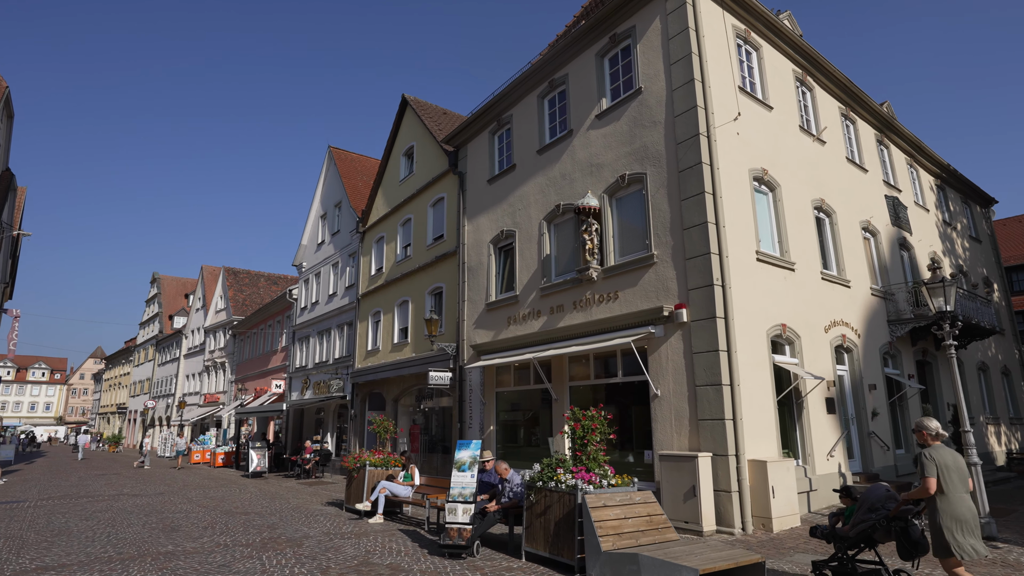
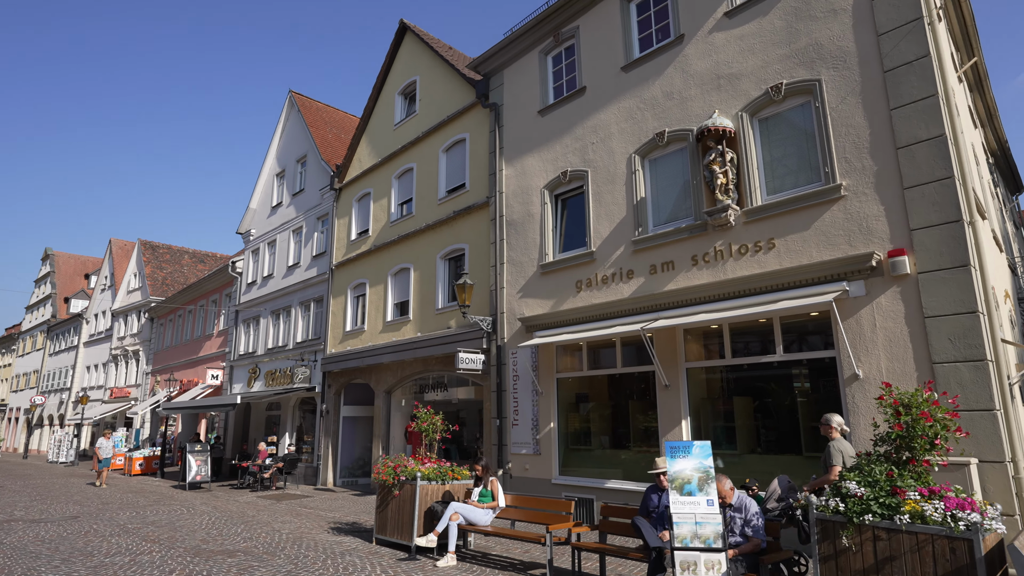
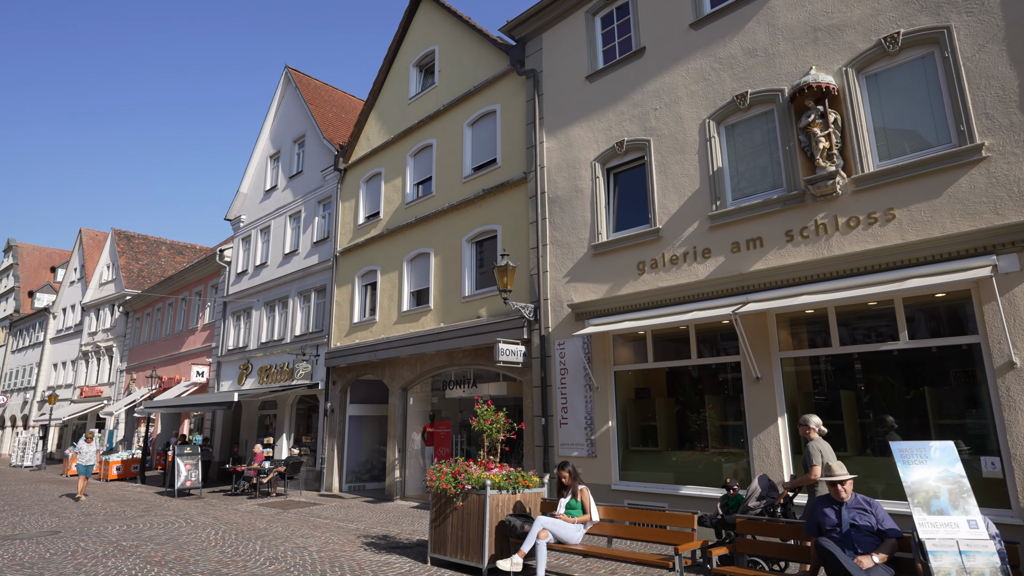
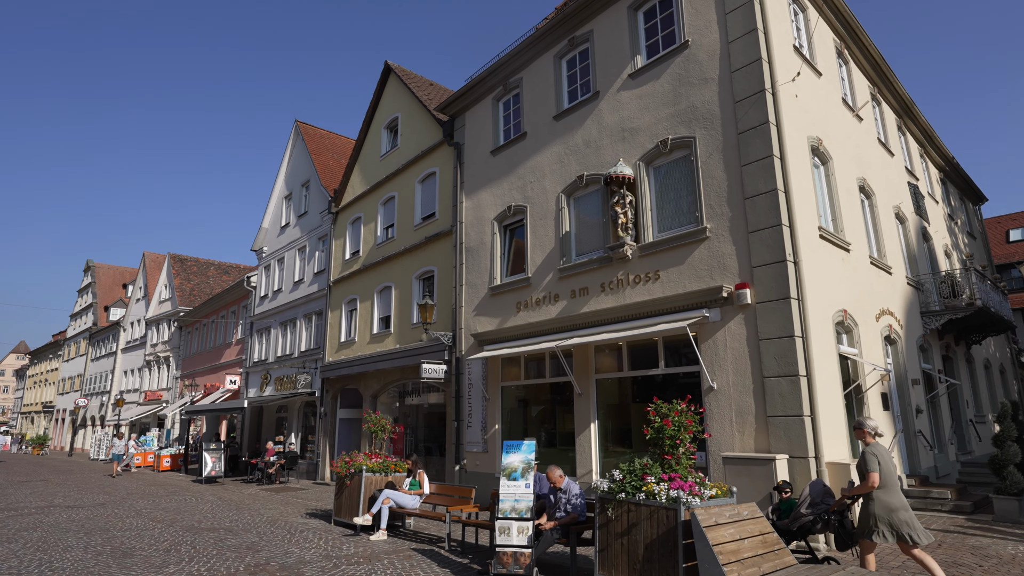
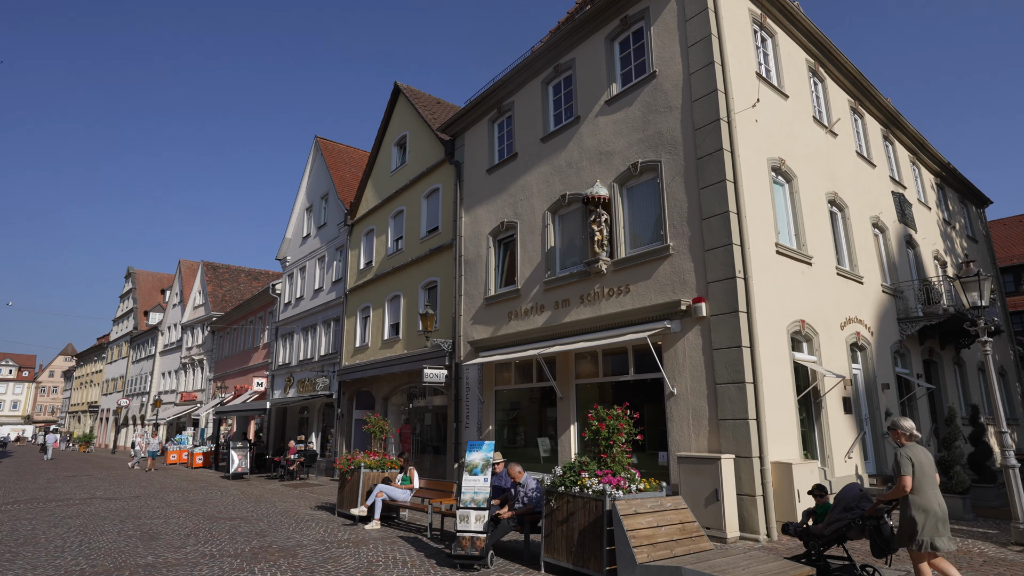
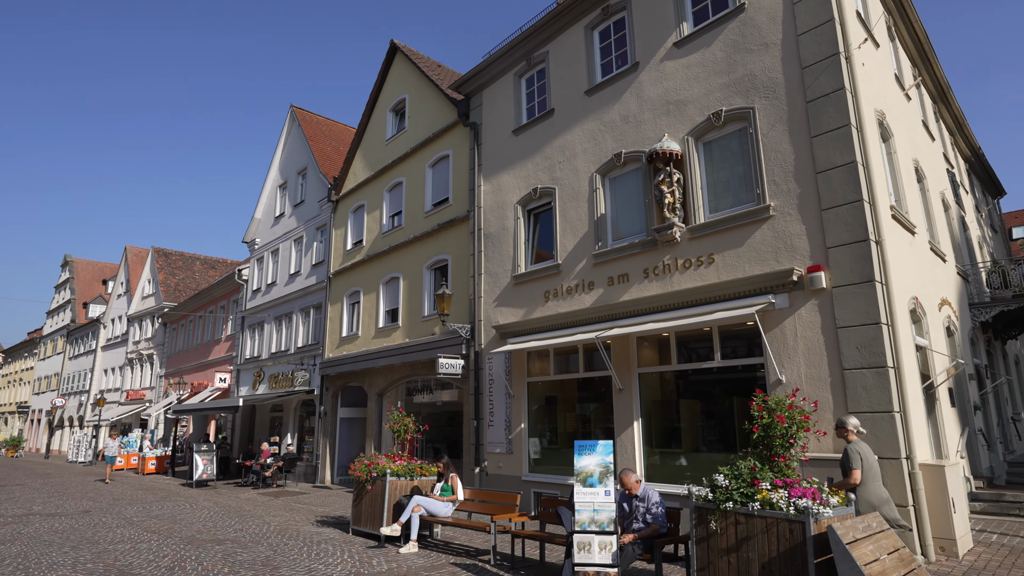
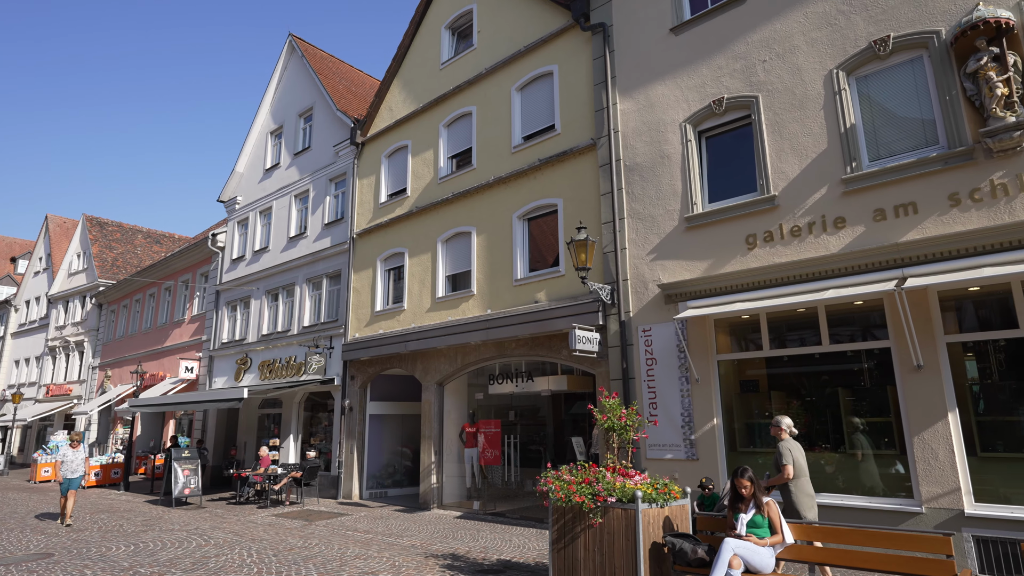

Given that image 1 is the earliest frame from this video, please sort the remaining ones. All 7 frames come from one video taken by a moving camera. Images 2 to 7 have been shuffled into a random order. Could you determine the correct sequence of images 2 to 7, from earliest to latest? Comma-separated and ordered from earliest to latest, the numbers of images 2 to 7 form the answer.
5, 4, 6, 2, 3, 7
